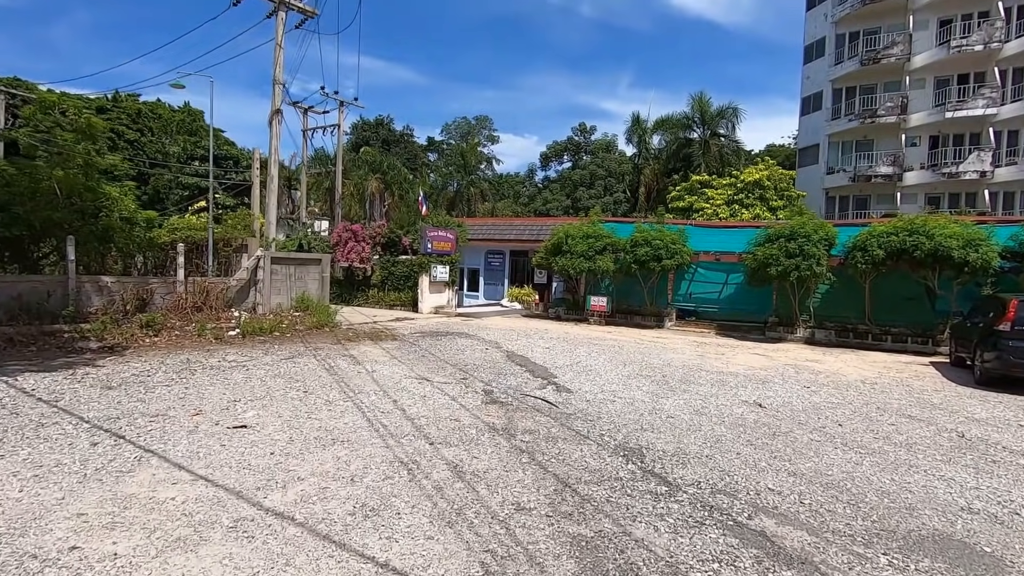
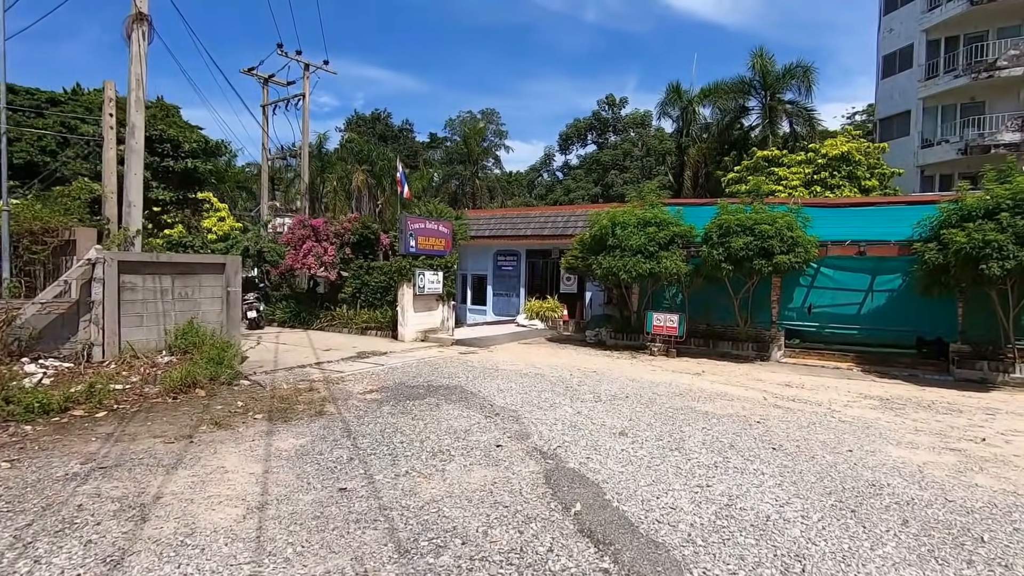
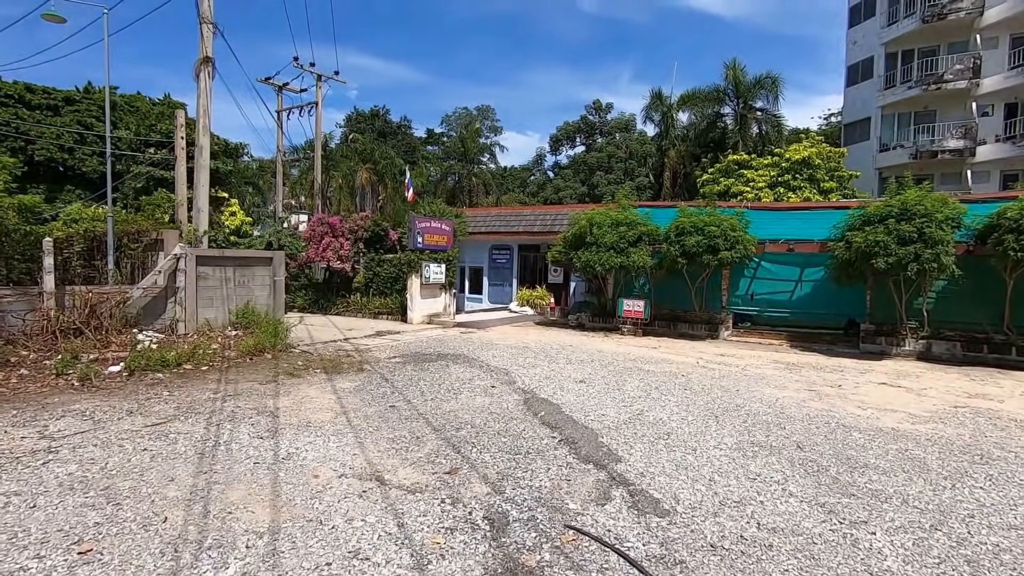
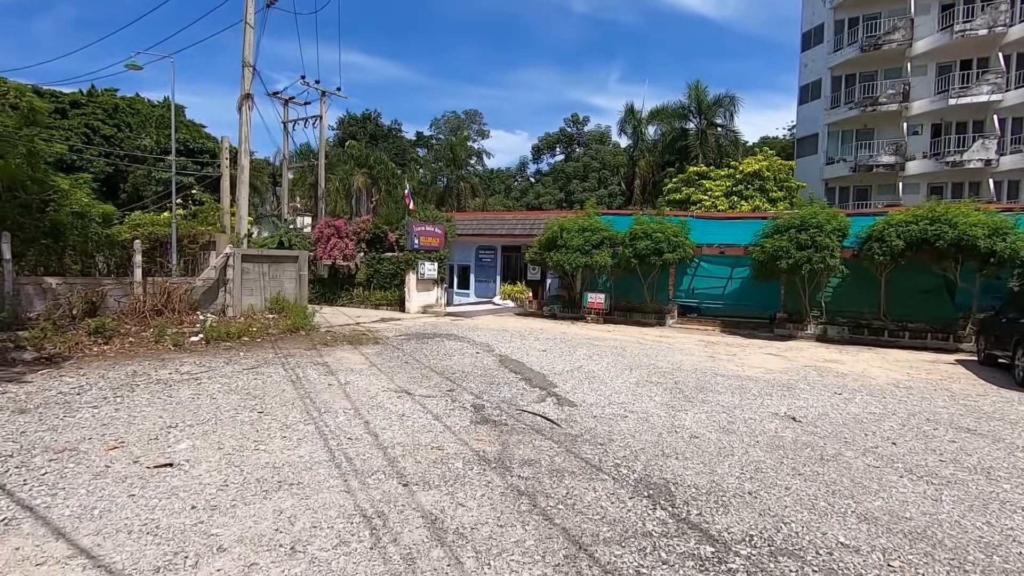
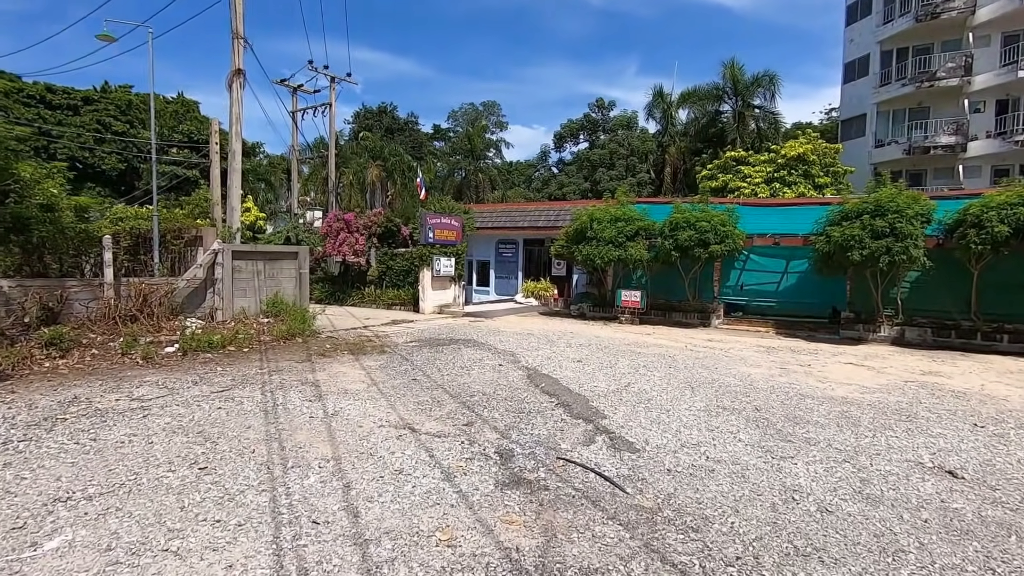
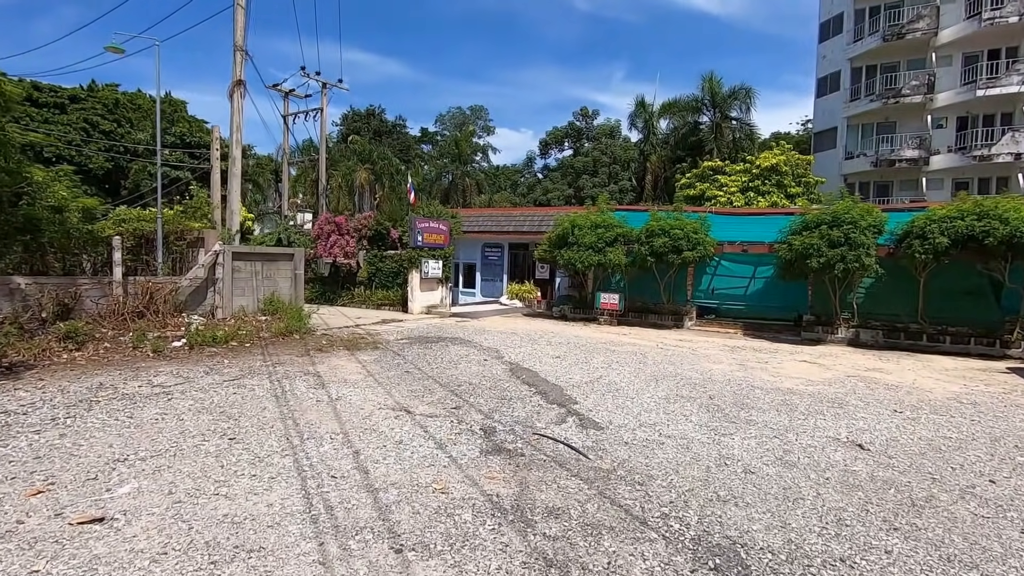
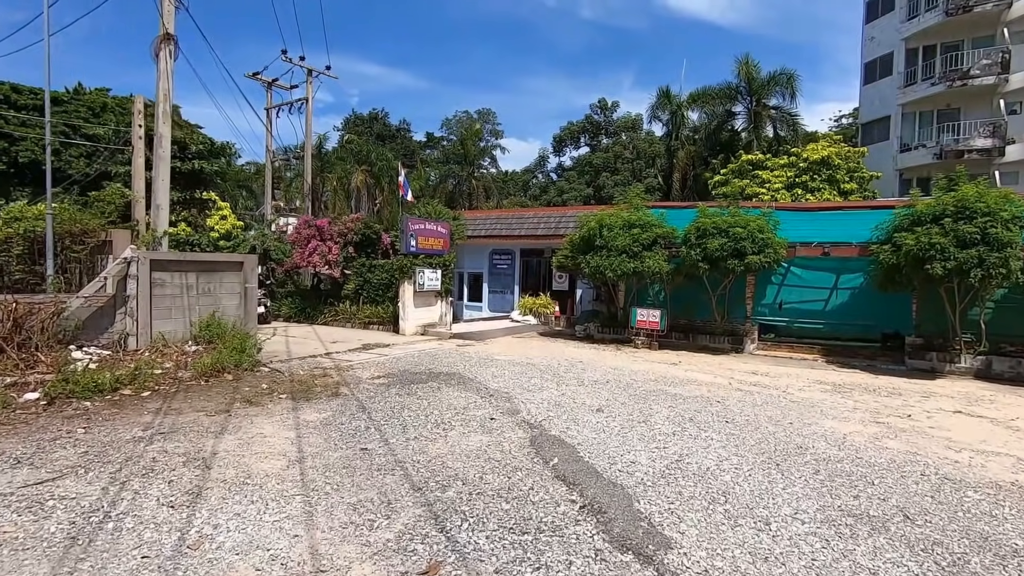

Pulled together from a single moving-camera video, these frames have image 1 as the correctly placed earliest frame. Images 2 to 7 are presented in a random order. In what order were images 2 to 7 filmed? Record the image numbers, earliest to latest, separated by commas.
4, 6, 5, 3, 7, 2
